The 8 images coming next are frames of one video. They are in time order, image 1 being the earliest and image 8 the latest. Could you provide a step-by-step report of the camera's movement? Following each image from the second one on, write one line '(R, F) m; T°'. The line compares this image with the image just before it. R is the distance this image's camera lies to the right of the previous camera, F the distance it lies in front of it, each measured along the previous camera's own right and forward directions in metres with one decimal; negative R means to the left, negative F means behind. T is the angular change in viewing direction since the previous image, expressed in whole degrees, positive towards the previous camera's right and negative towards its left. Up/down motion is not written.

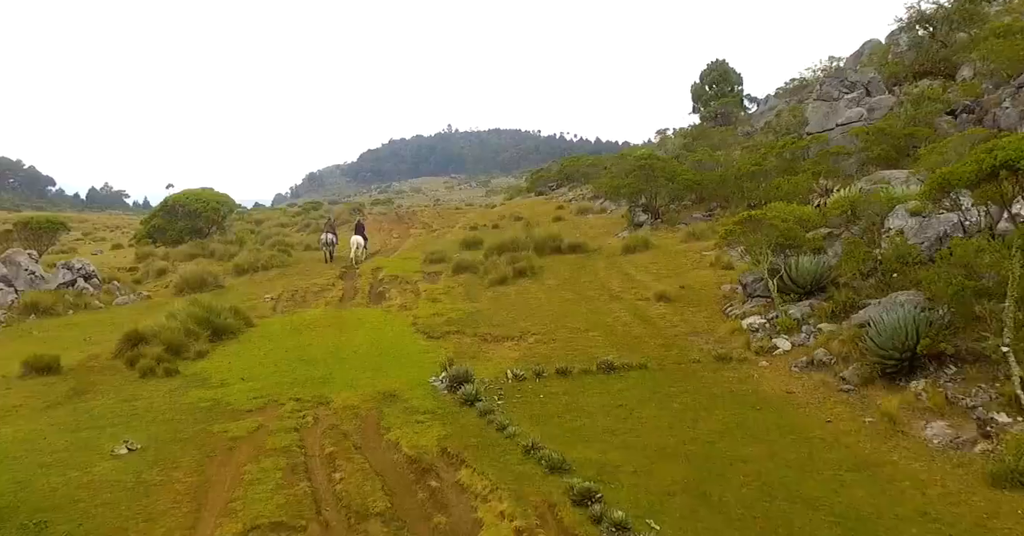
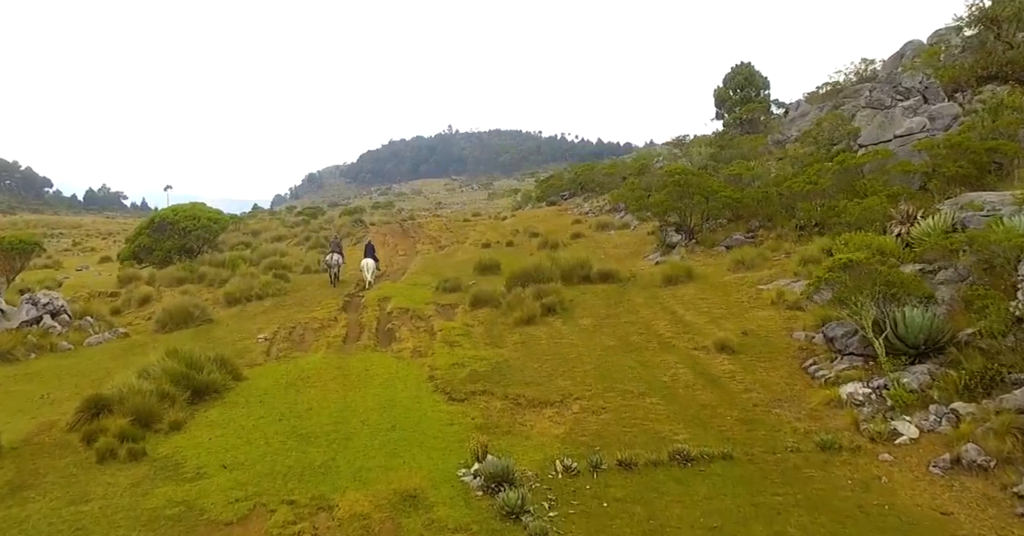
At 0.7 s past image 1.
(-0.7, +2.7) m; 0°
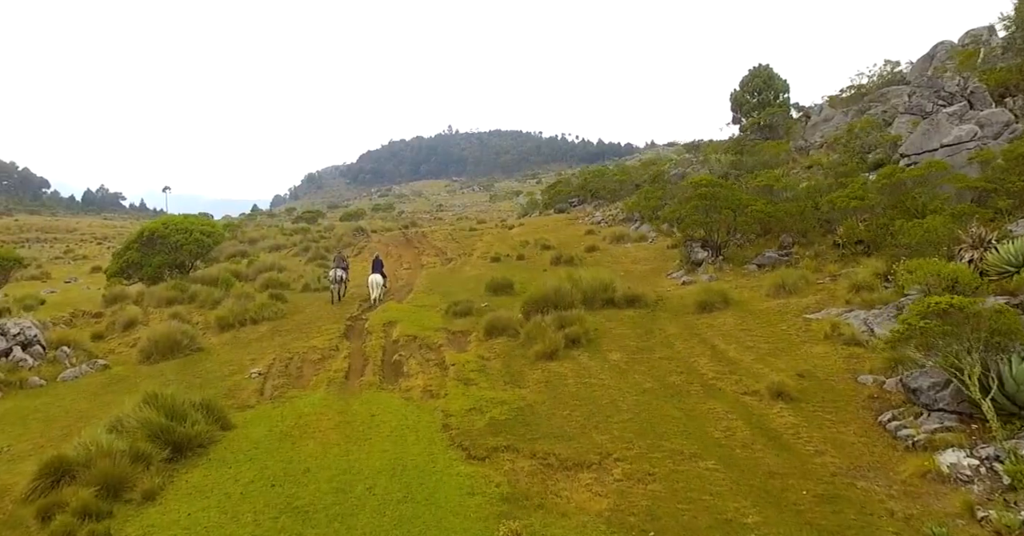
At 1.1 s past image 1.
(-0.4, +1.9) m; 0°
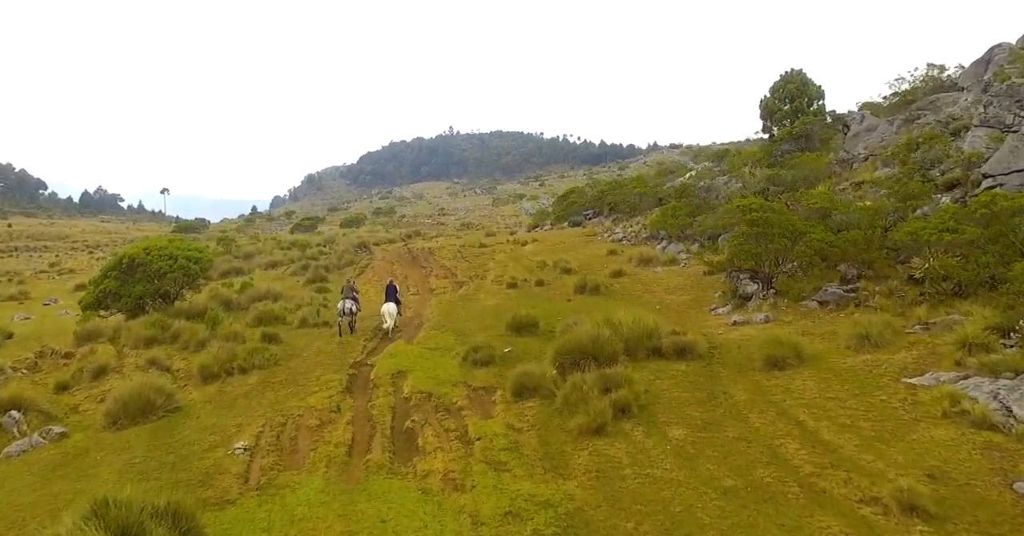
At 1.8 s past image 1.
(-0.7, +3.0) m; 0°
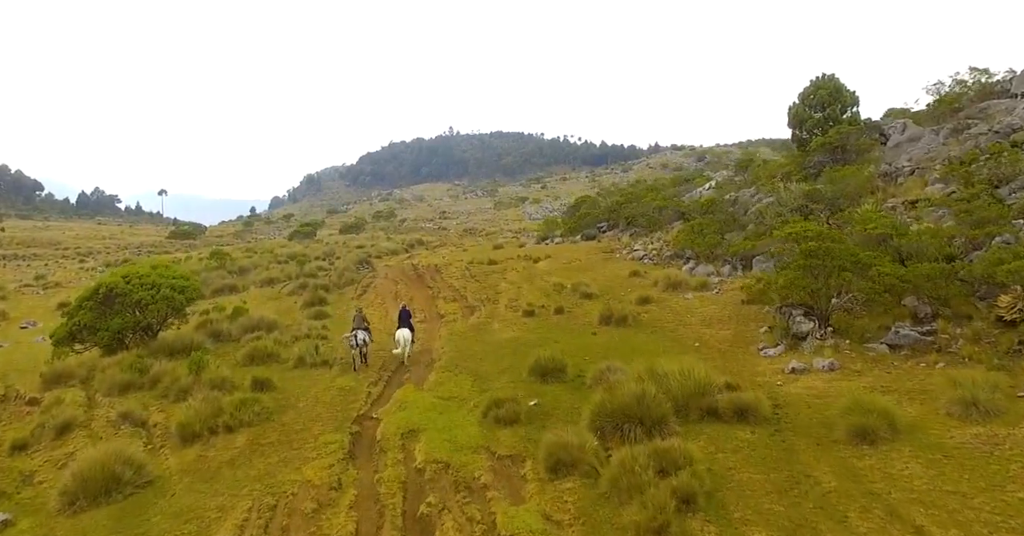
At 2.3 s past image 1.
(-0.6, +2.6) m; 0°
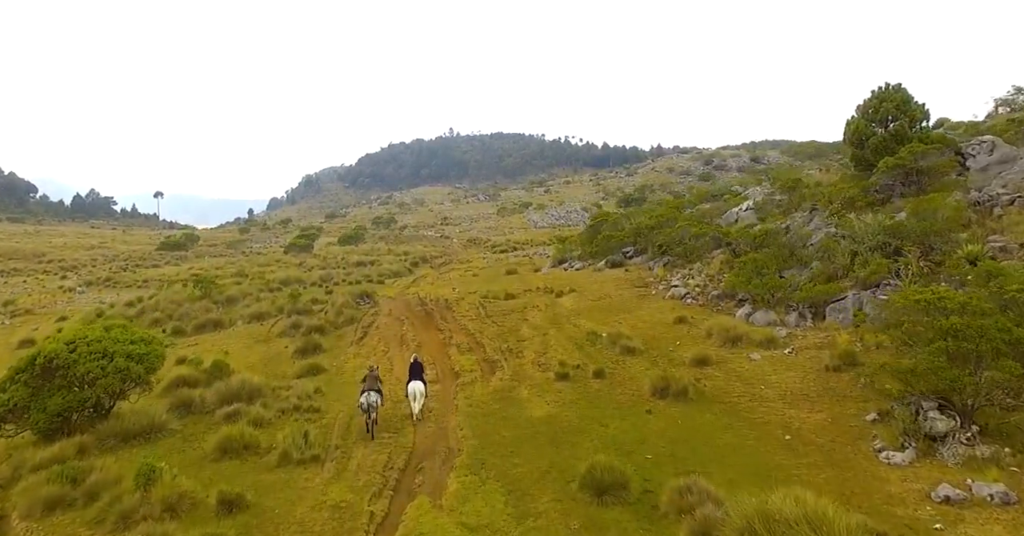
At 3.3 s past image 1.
(-0.9, +4.6) m; 0°
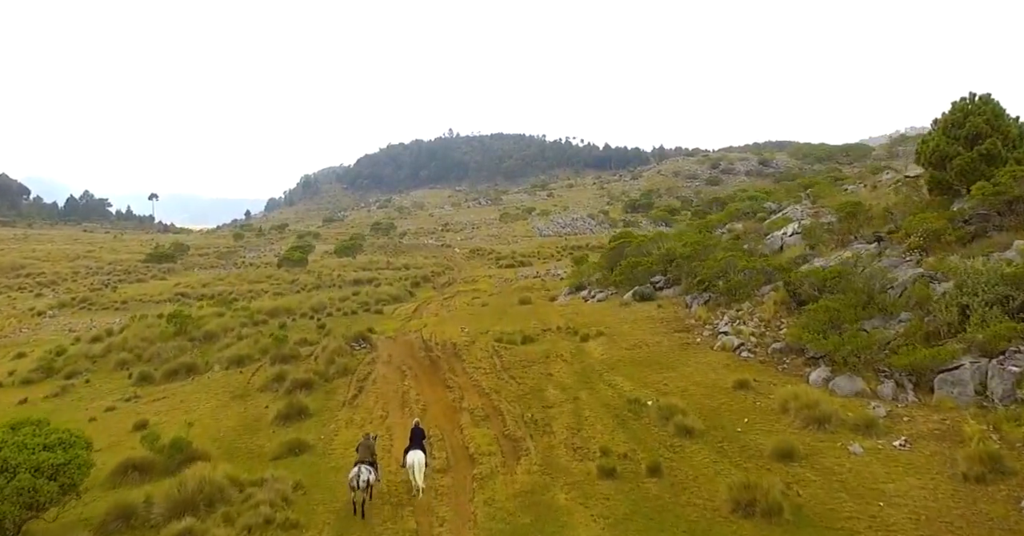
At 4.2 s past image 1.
(-0.8, +4.9) m; 0°
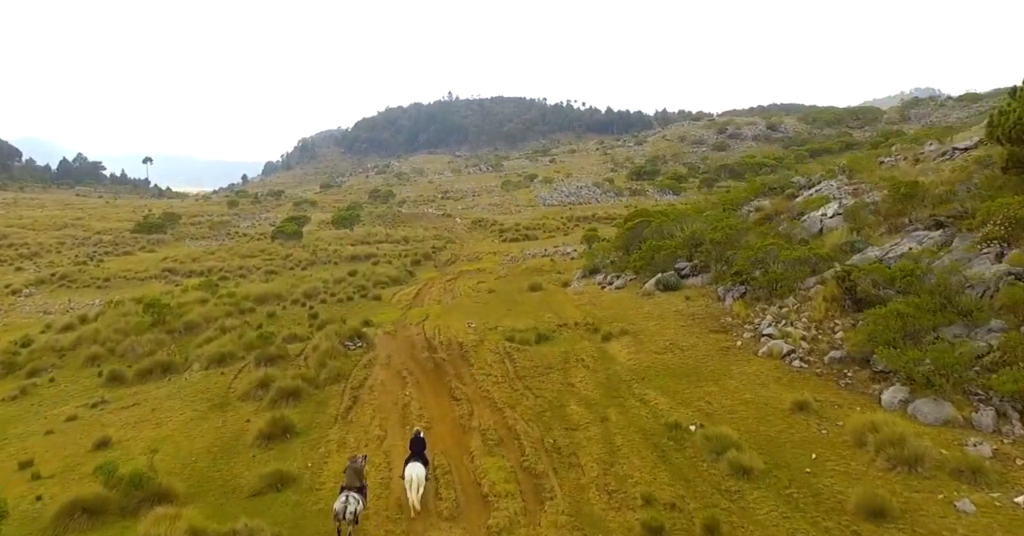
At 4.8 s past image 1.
(-0.5, +3.6) m; 0°
